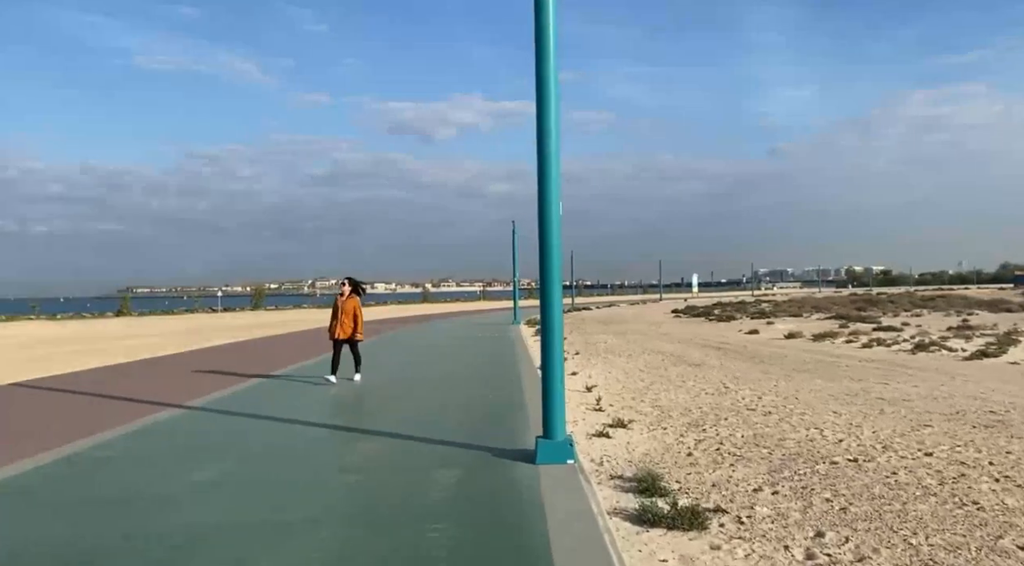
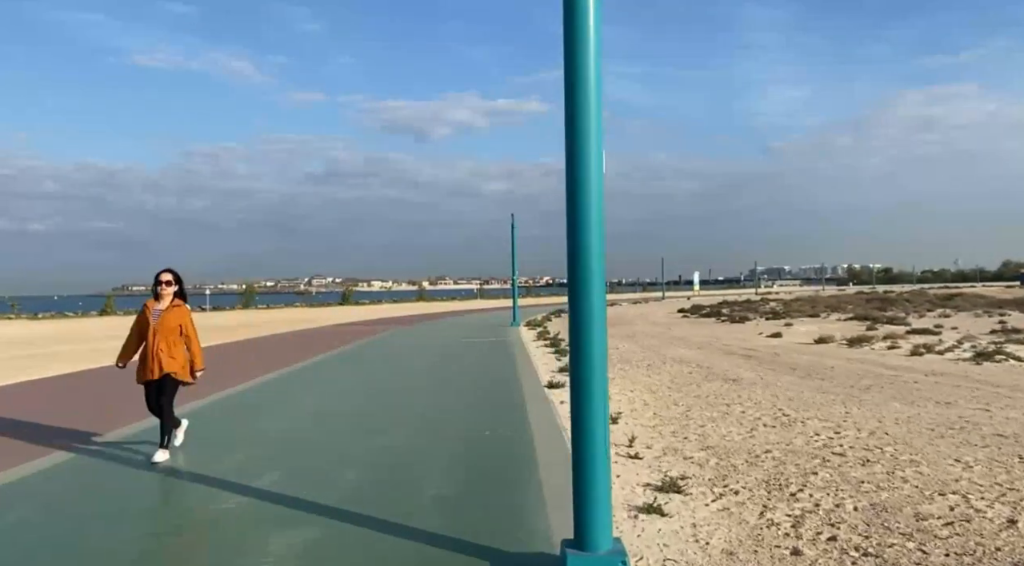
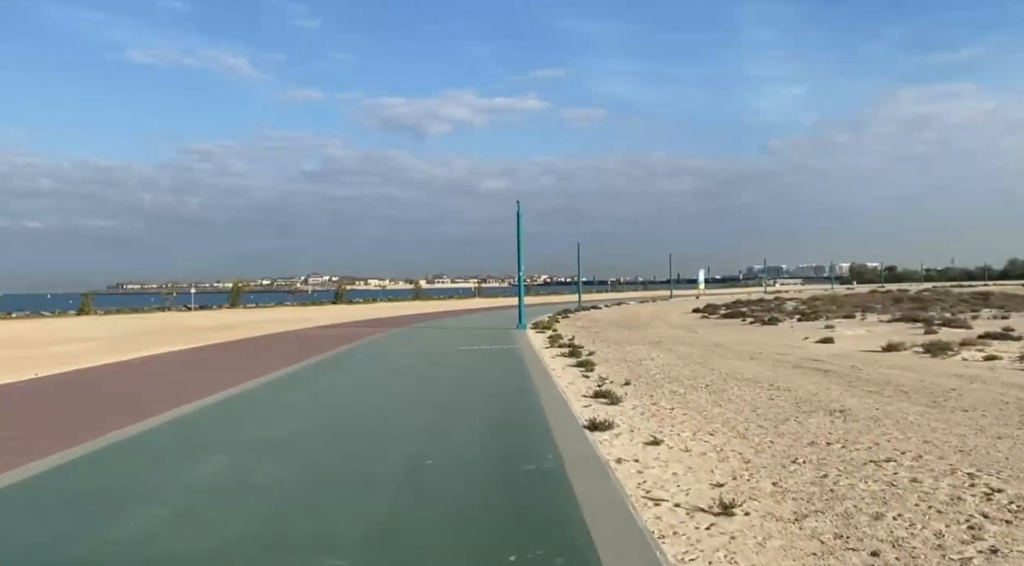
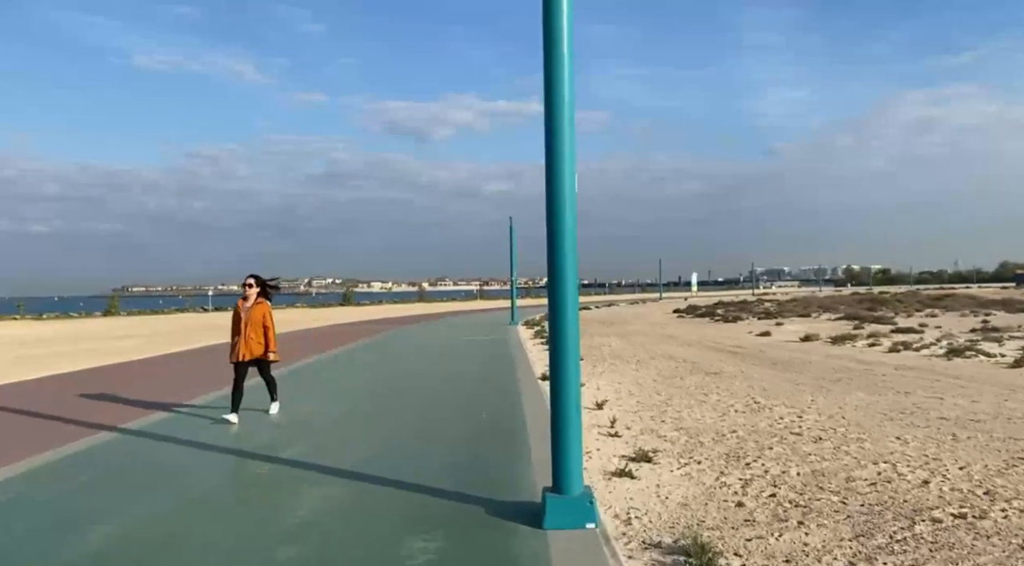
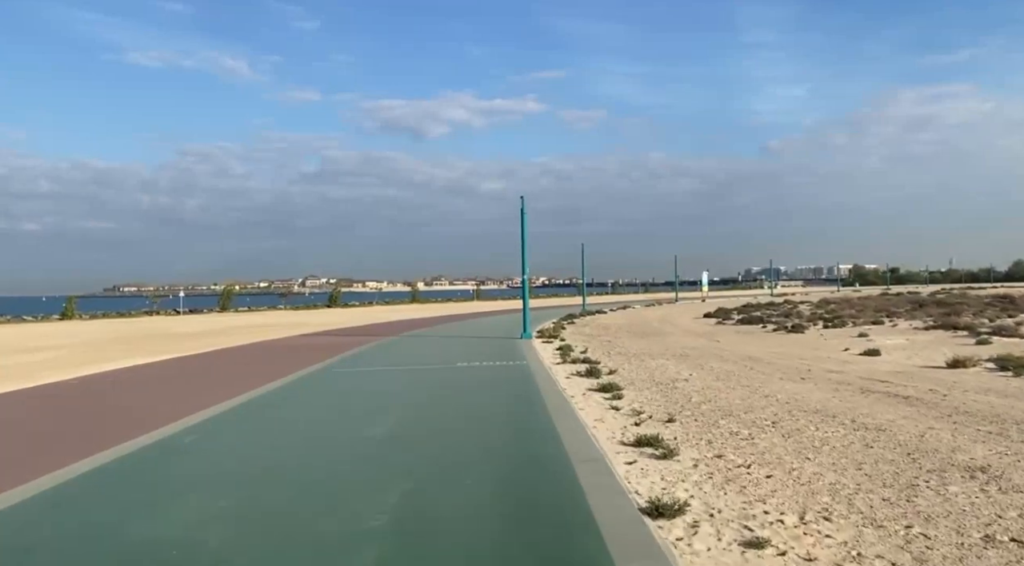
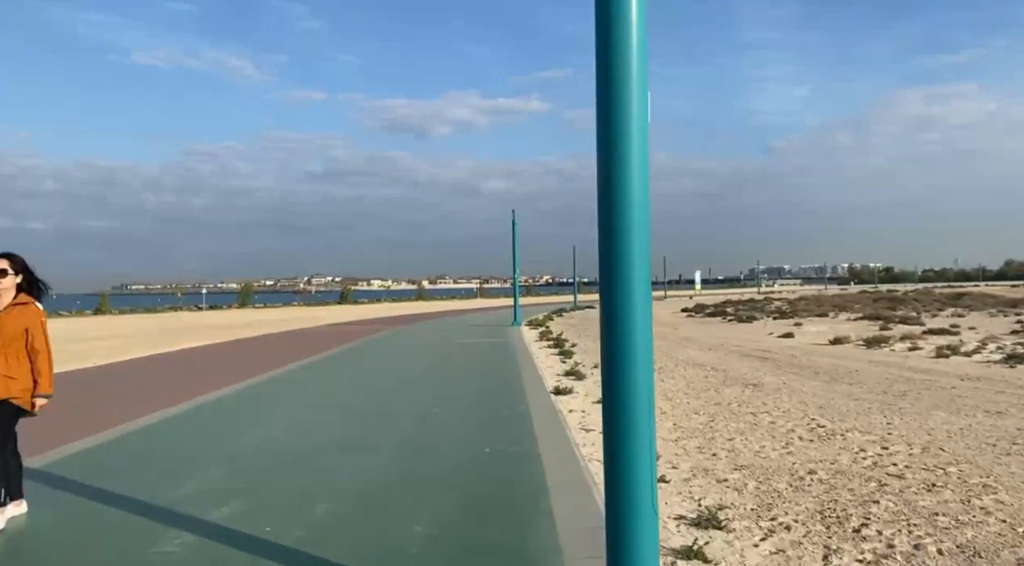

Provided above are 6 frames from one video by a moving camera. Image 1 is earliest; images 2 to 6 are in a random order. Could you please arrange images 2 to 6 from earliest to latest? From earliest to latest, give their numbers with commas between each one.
4, 2, 6, 3, 5
